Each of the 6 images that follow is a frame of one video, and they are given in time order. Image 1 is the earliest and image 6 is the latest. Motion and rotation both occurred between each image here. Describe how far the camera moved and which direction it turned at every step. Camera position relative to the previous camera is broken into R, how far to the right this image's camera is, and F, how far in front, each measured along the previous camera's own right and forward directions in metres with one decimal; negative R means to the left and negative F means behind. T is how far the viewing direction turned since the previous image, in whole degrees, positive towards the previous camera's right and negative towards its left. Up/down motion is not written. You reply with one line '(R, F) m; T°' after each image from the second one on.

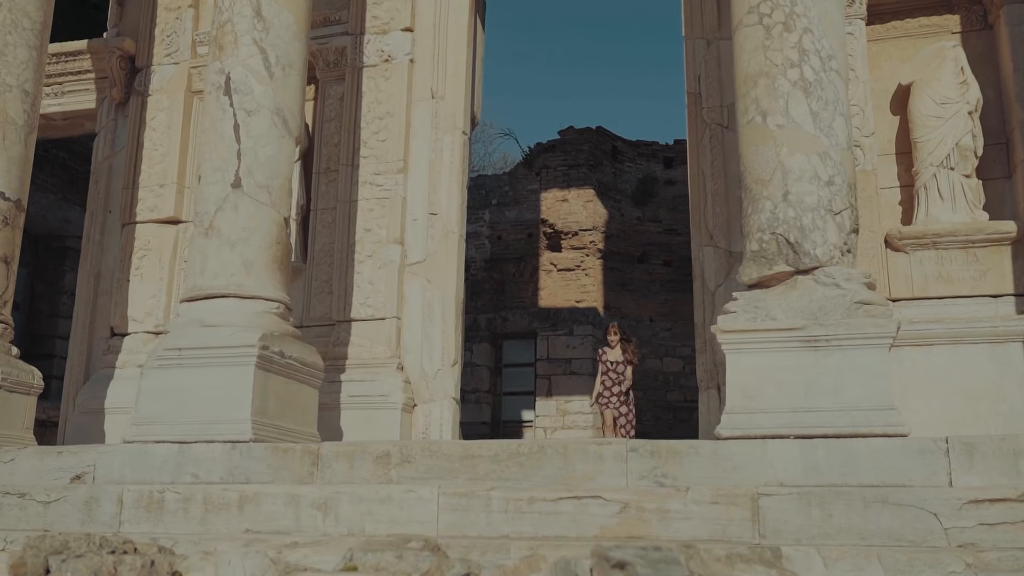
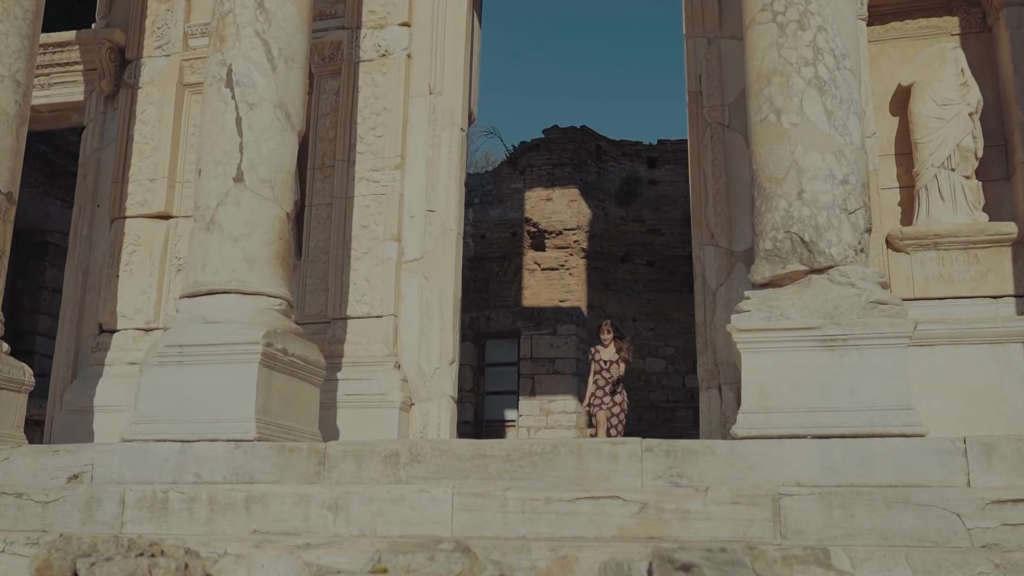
(-0.2, +0.1) m; +2°
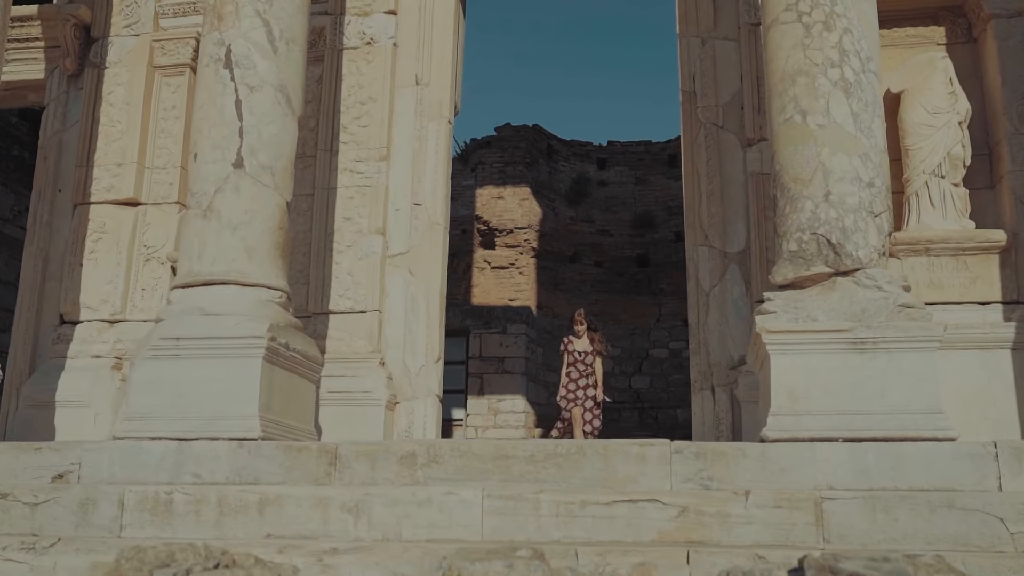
(-0.5, +0.2) m; +5°
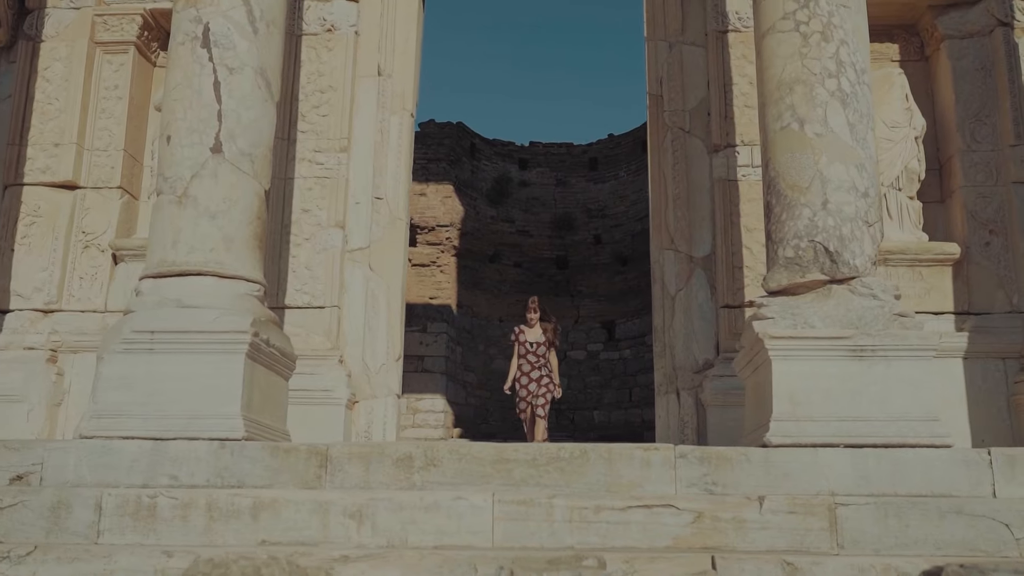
(-0.5, +0.1) m; +6°
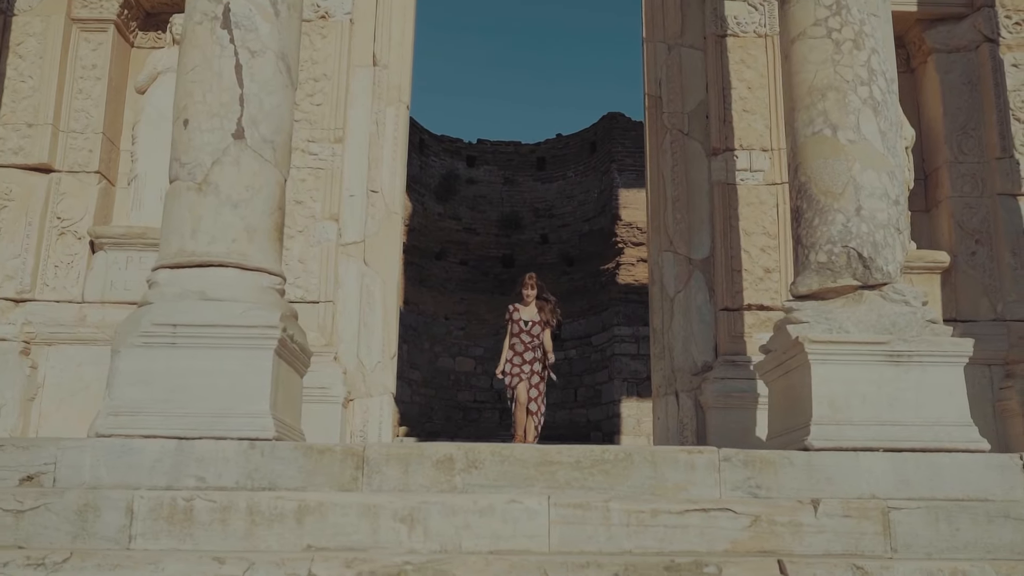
(-0.6, +0.1) m; +5°
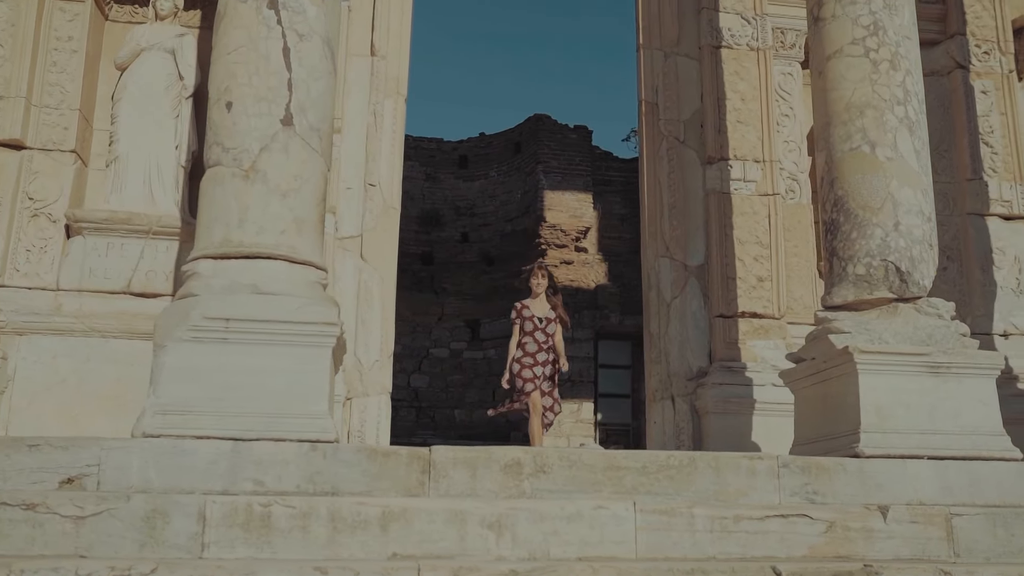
(-0.9, +0.1) m; +7°
